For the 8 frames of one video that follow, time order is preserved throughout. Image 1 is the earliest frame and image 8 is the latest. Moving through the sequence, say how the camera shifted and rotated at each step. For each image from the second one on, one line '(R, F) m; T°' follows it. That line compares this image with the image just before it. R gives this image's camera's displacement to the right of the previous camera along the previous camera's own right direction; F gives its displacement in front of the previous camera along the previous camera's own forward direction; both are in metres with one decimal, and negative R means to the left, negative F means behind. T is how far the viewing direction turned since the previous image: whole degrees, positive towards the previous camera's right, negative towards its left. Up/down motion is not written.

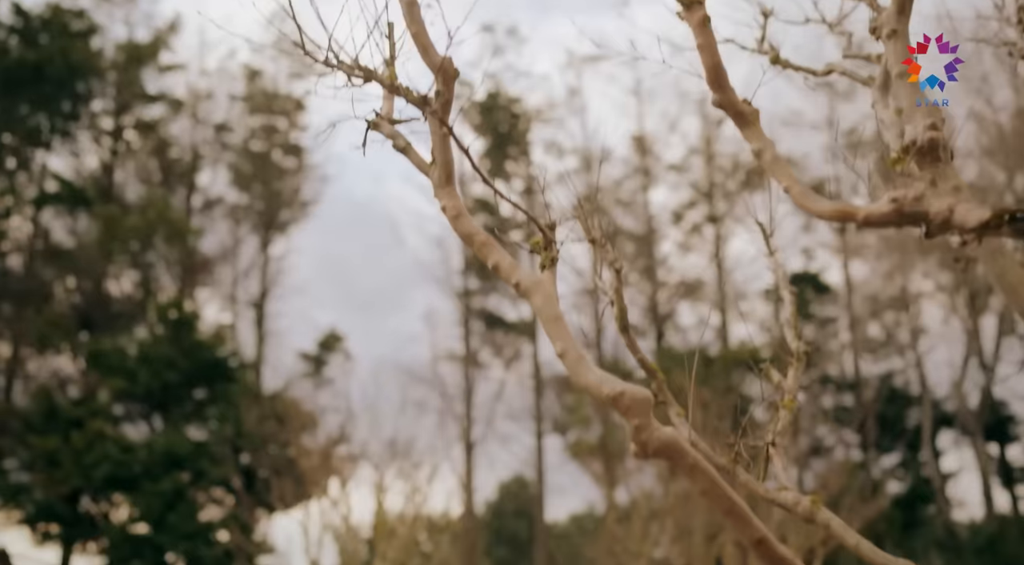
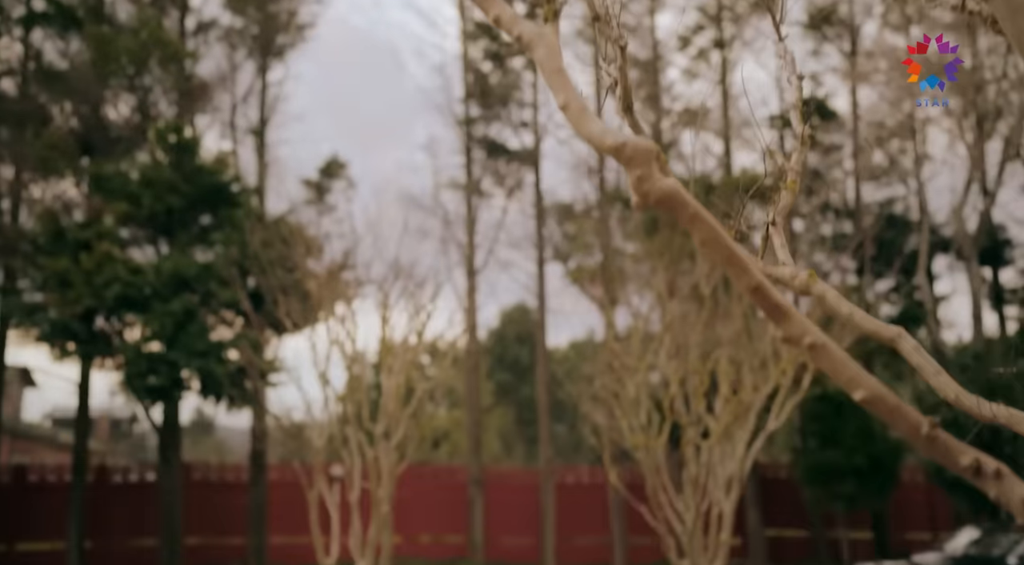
(0.0, -0.1) m; 0°
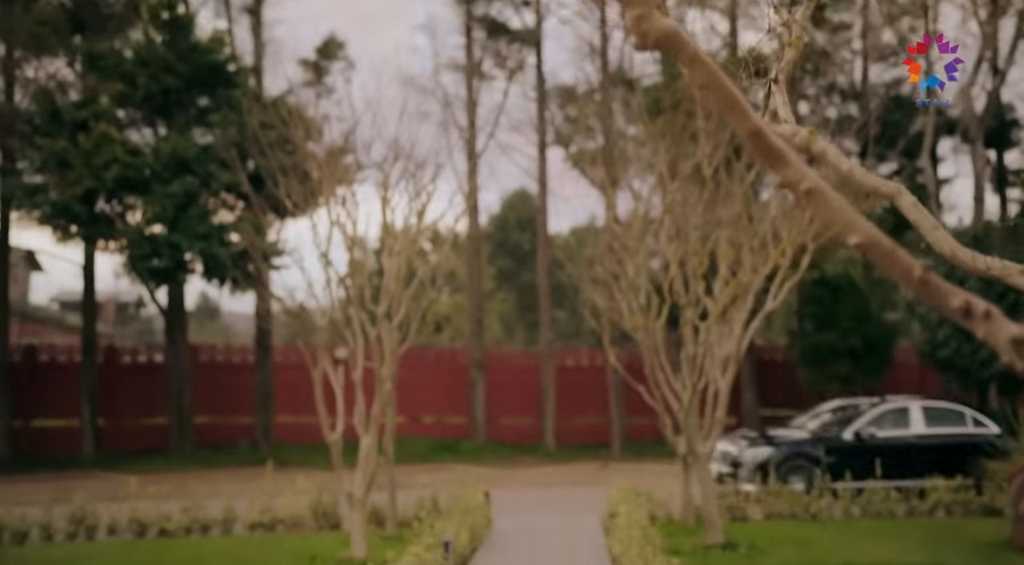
(0.0, 0.0) m; 0°
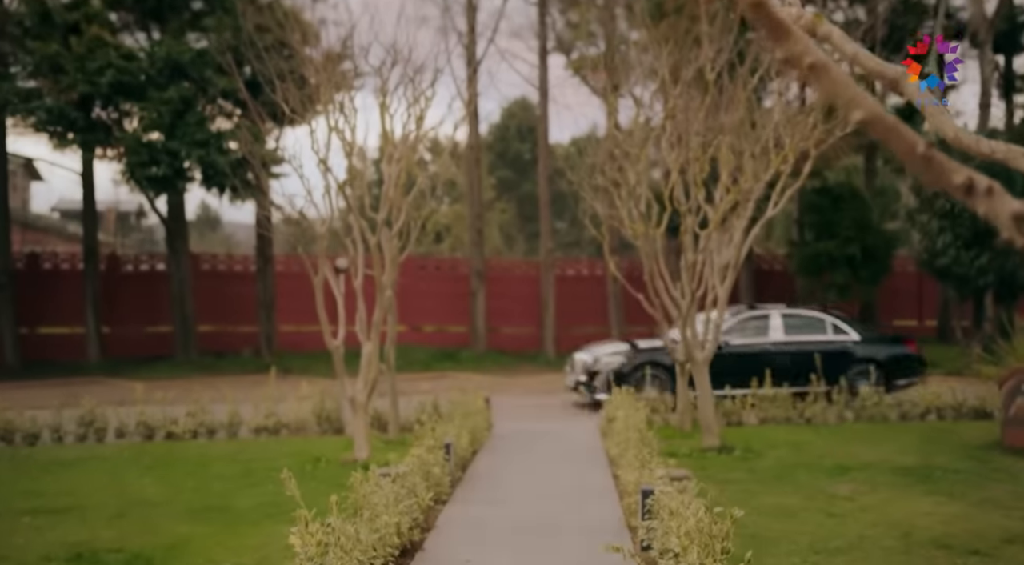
(0.0, 0.0) m; 0°
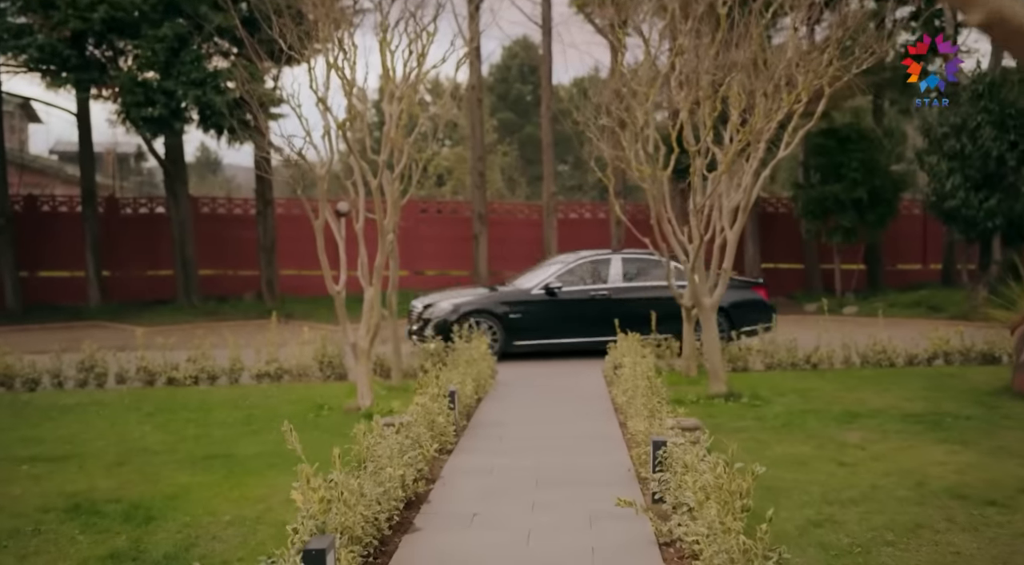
(0.0, +0.2) m; 0°
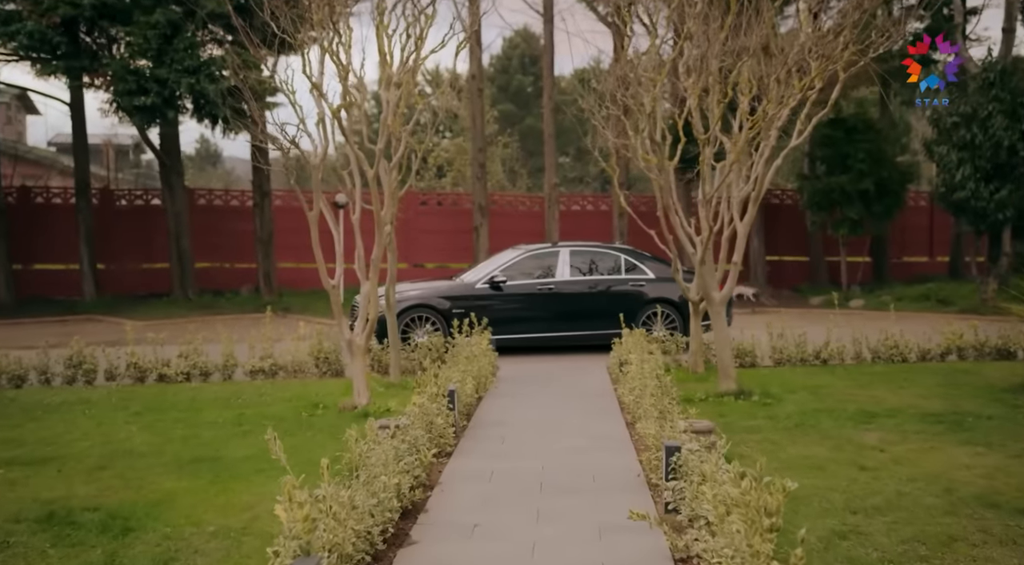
(0.0, +0.4) m; 0°
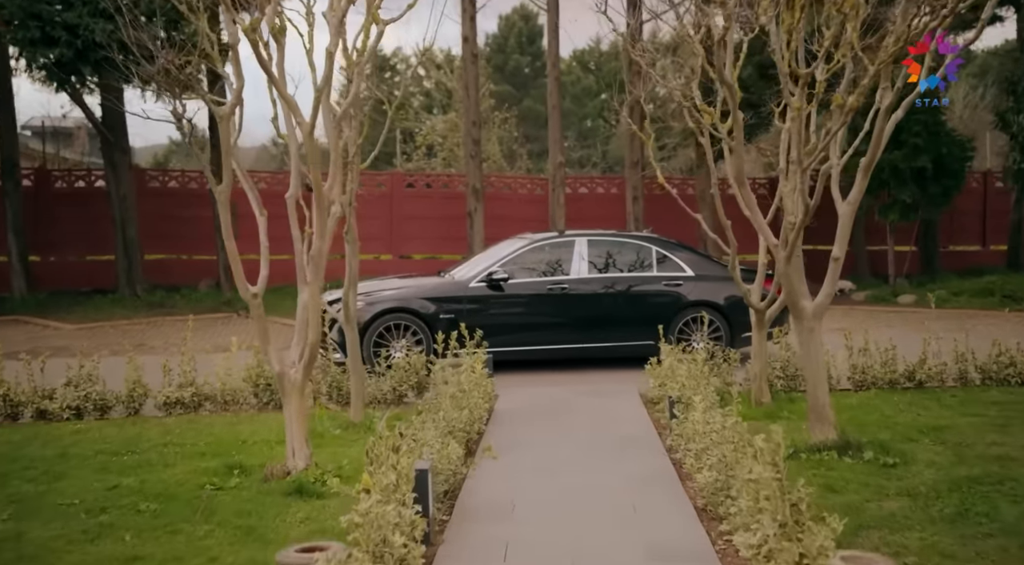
(-0.1, +2.9) m; 0°
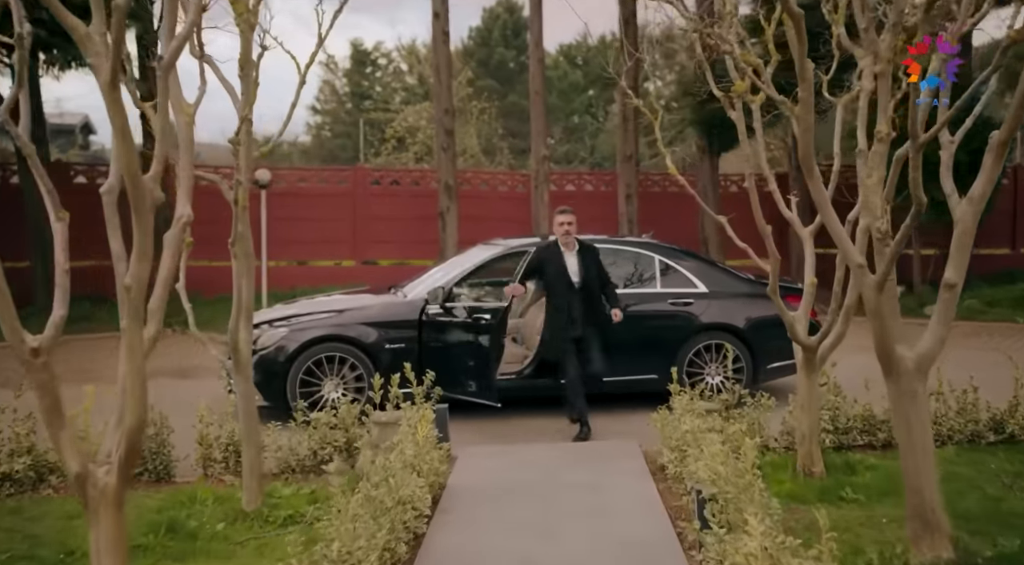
(+0.2, +2.4) m; +1°
